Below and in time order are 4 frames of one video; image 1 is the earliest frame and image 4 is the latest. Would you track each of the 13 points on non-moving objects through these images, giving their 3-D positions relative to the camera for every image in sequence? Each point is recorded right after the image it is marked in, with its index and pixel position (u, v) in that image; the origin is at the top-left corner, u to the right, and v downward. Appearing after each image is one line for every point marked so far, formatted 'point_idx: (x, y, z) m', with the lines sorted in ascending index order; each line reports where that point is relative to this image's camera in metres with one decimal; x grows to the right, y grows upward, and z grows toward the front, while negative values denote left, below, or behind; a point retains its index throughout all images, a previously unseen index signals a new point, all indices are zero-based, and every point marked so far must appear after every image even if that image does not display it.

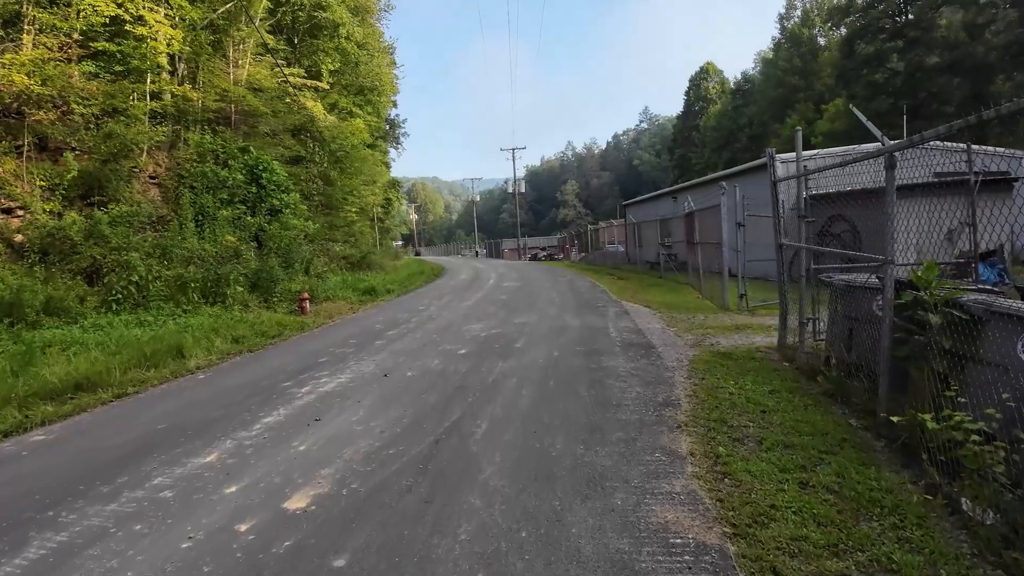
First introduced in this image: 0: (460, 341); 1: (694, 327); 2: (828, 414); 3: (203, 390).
0: (-0.7, -0.7, +8.0) m
1: (+2.4, -0.5, +8.1) m
2: (+2.3, -0.9, +4.5) m
3: (-3.4, -1.2, +6.7) m
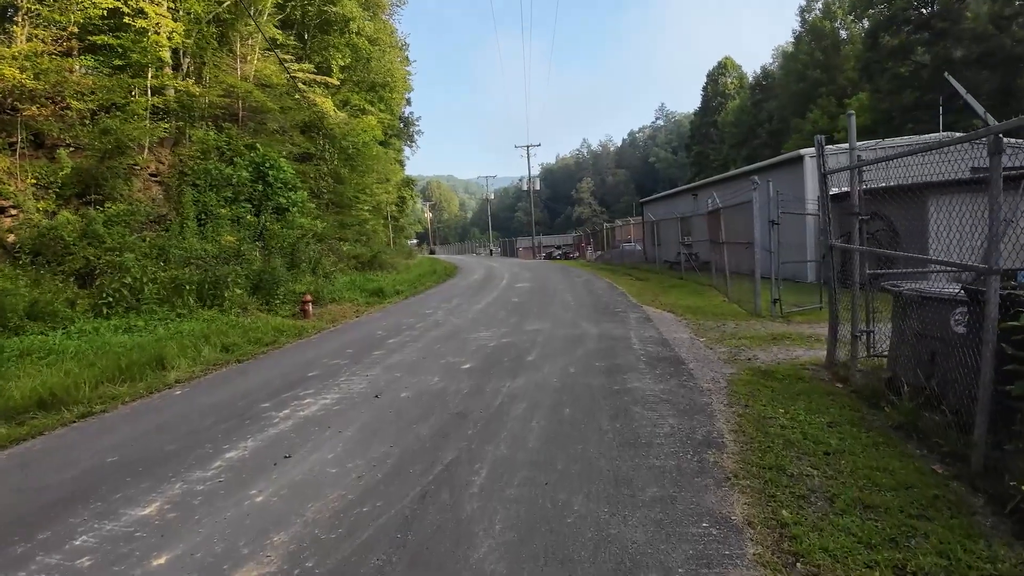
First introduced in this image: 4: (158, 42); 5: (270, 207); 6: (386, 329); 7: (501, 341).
0: (-0.6, -0.7, +7.2) m
1: (+2.5, -0.6, +7.2) m
2: (+2.4, -1.0, +3.7) m
3: (-3.3, -1.2, +6.0) m
4: (-9.7, +6.8, +17.2) m
5: (-7.5, +2.6, +19.3) m
6: (-2.1, -0.7, +9.9) m
7: (-0.1, -0.6, +7.7) m
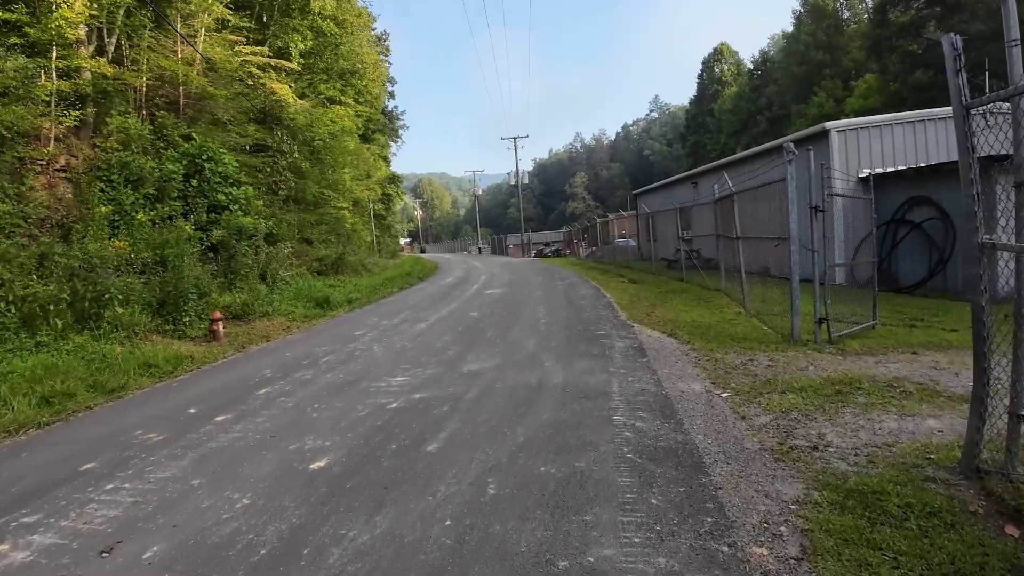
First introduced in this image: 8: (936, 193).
0: (-1.2, -1.0, +4.5) m
1: (+1.9, -0.8, +4.6) m
2: (+1.7, -1.2, +1.0) m
3: (-4.0, -1.5, +3.3) m
4: (-10.6, +6.4, +14.5) m
5: (-8.3, +2.3, +16.5) m
6: (-2.8, -0.9, +7.2) m
7: (-0.8, -0.9, +5.0) m
8: (+7.2, +1.6, +10.4) m
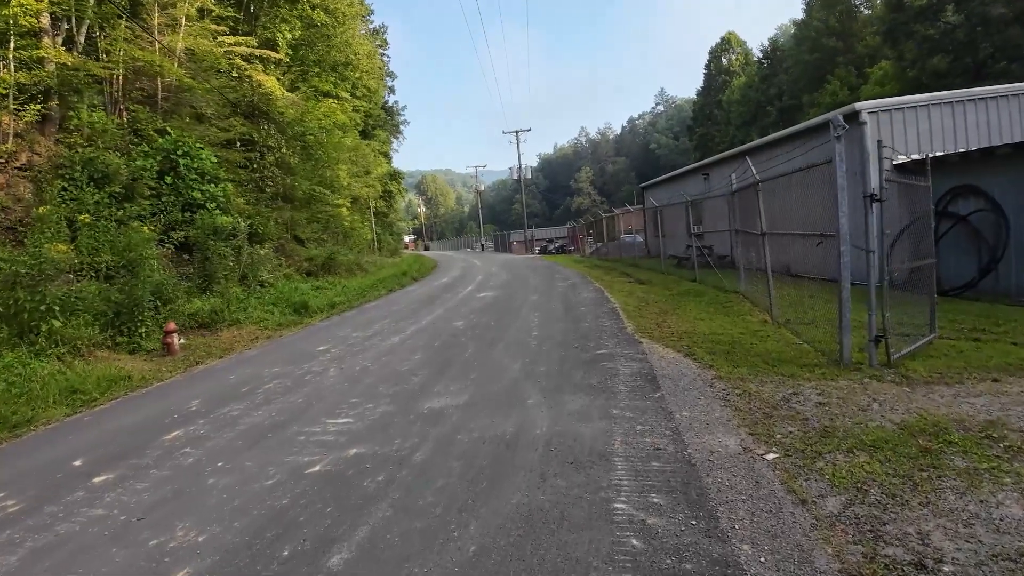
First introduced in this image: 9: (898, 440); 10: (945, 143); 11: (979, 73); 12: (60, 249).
0: (-1.4, -1.1, +3.3) m
1: (+1.7, -0.9, +3.3) m
2: (+1.5, -1.3, -0.3) m
3: (-4.2, -1.7, +2.1) m
4: (-10.8, +6.3, +13.3) m
5: (-8.4, +2.1, +15.3) m
6: (-2.9, -1.0, +6.0) m
7: (-1.0, -1.0, +3.8) m
8: (+7.0, +1.6, +9.1) m
9: (+2.1, -0.8, +3.4) m
10: (+7.6, +2.5, +10.7) m
11: (+14.3, +6.6, +18.8) m
12: (-8.2, +0.7, +11.6) m
